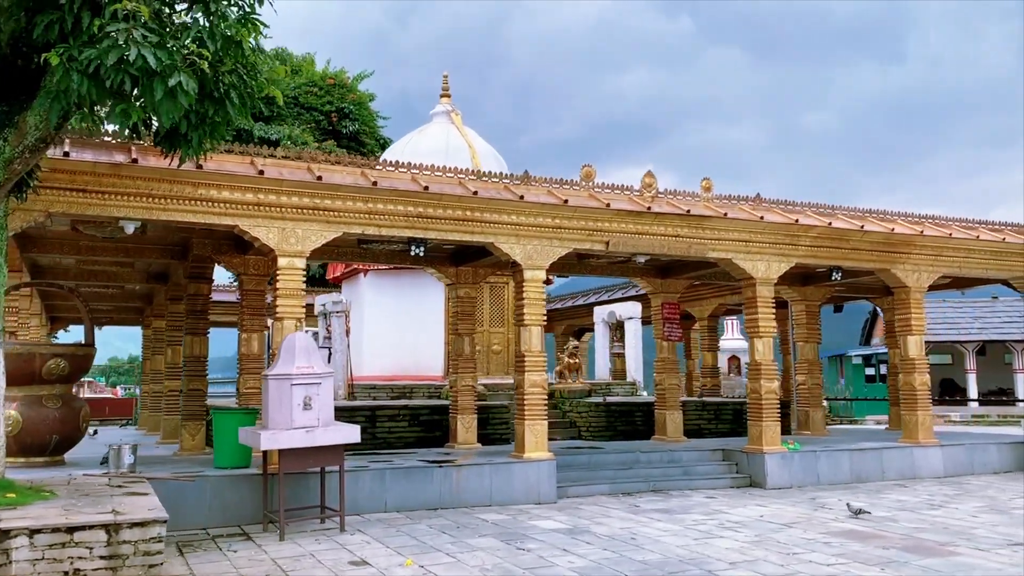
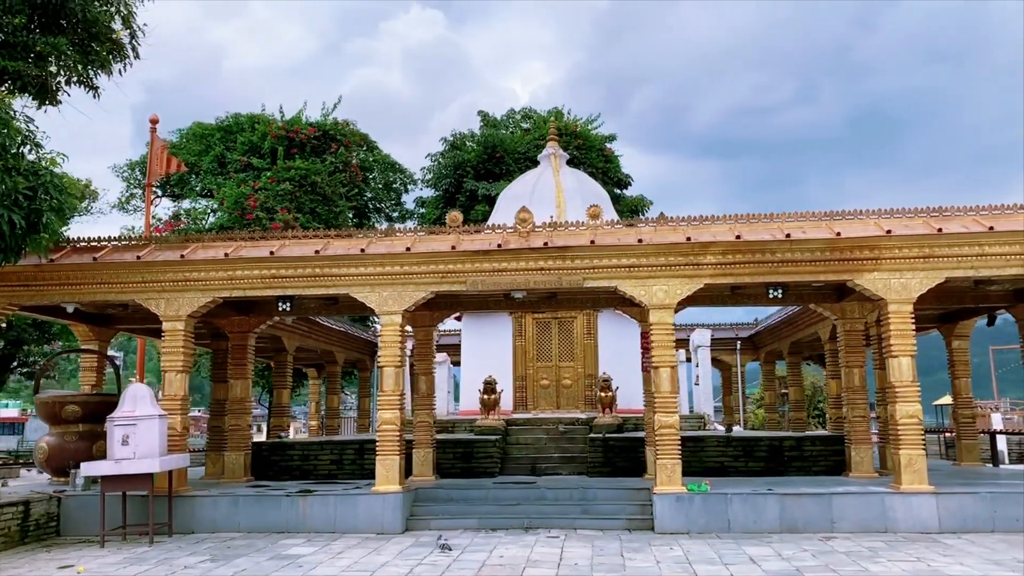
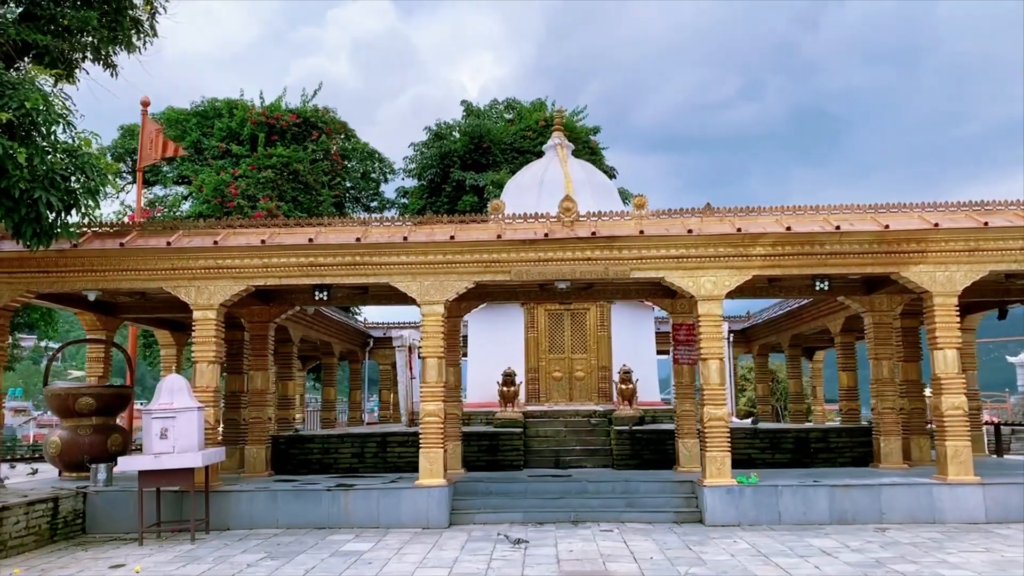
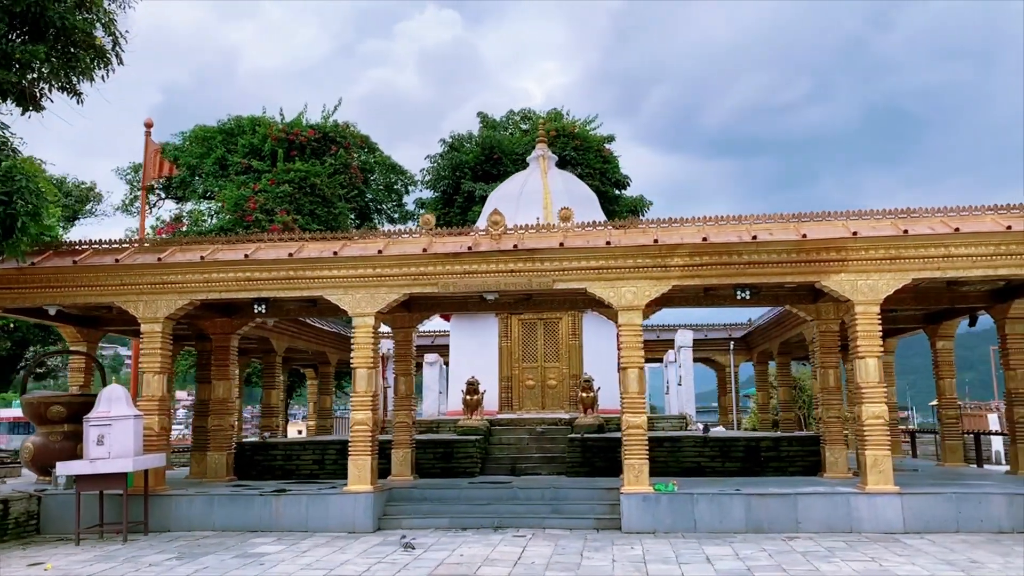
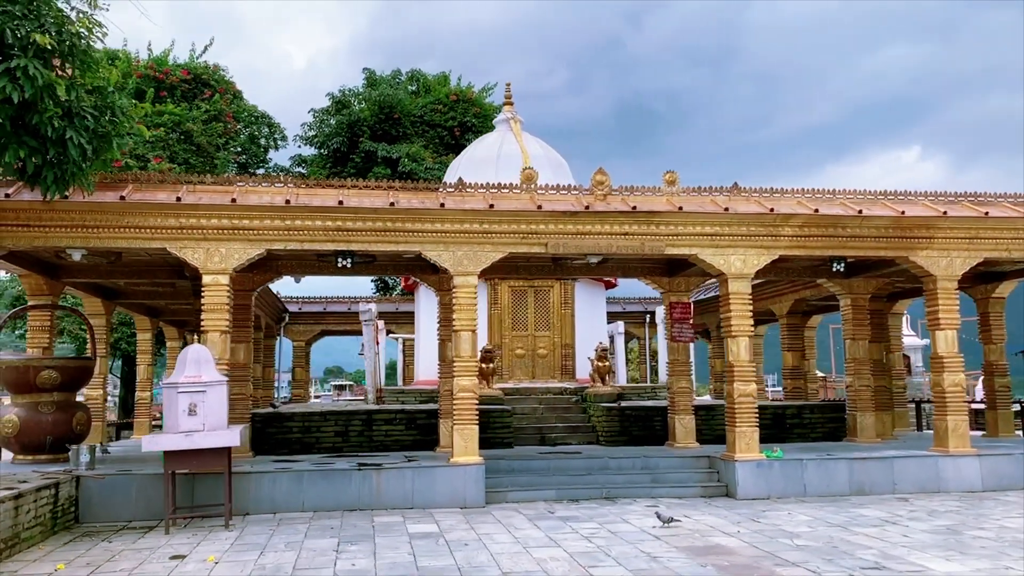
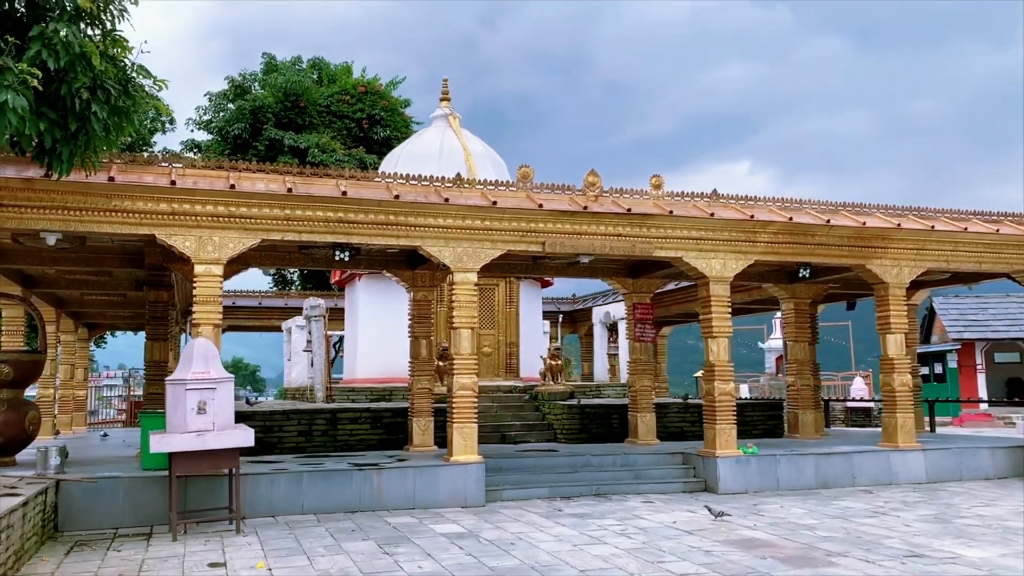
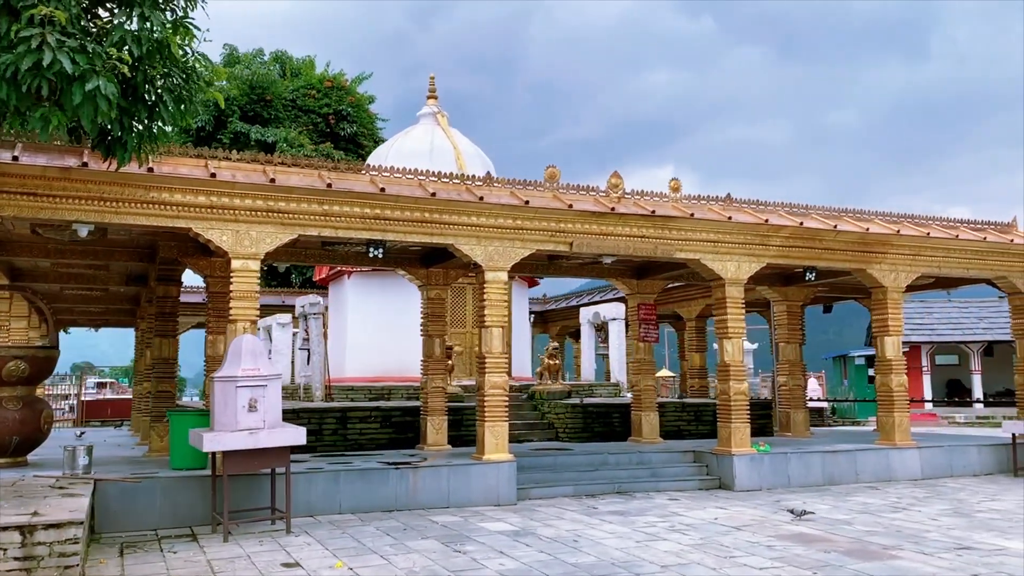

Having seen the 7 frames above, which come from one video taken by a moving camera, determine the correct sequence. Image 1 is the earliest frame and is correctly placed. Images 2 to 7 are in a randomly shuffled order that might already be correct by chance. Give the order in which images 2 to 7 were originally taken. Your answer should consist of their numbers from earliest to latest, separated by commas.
7, 6, 5, 3, 2, 4
